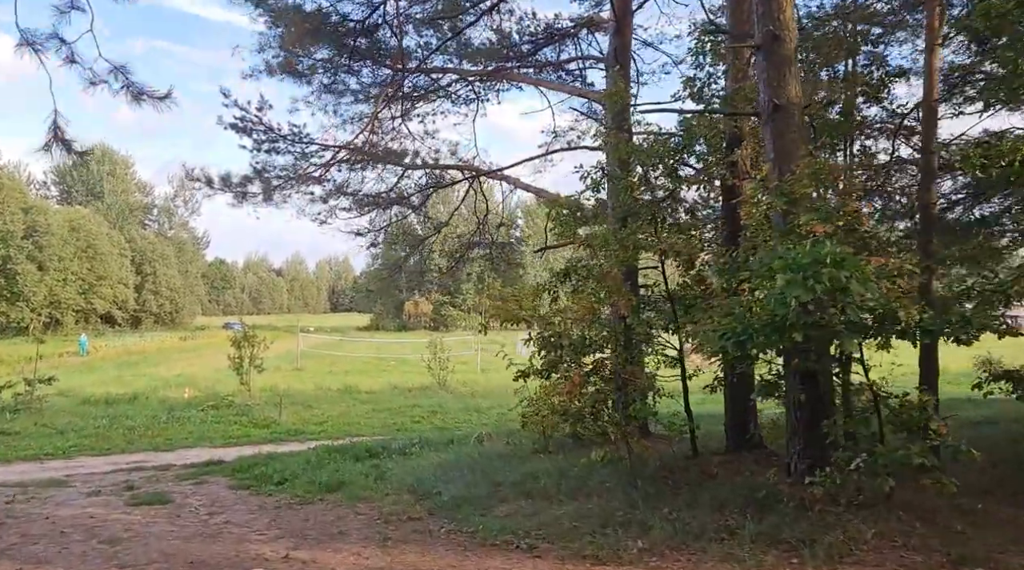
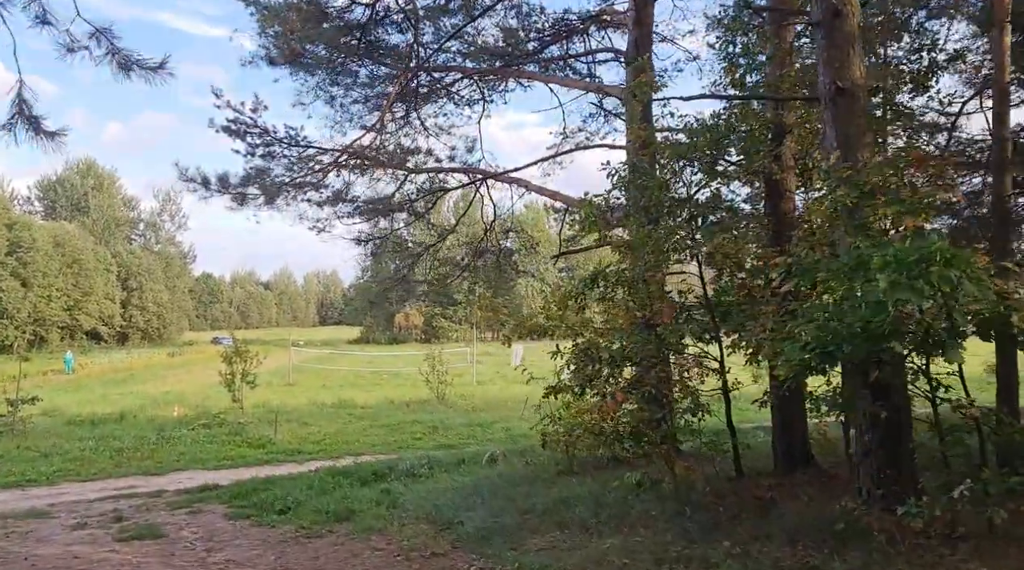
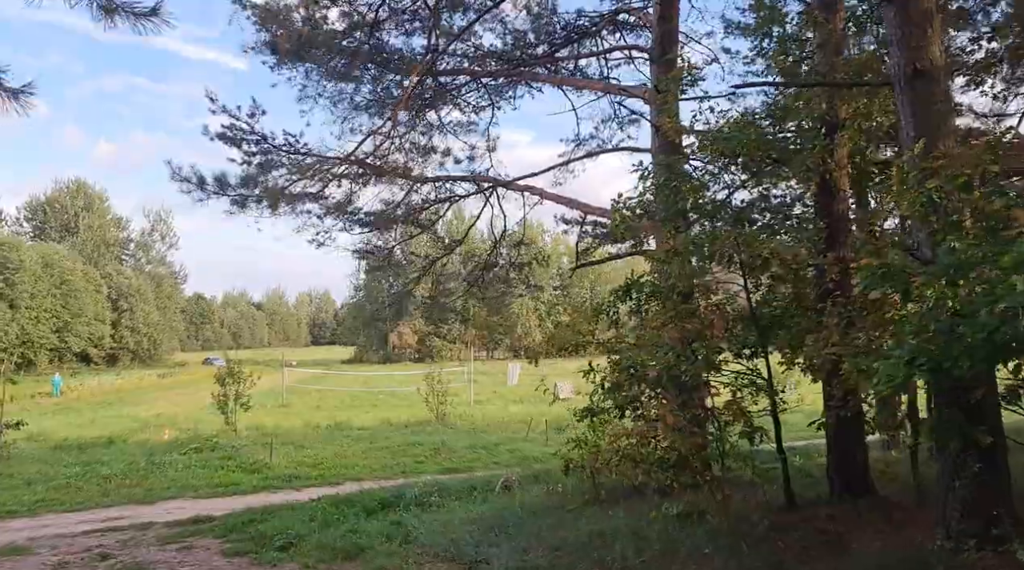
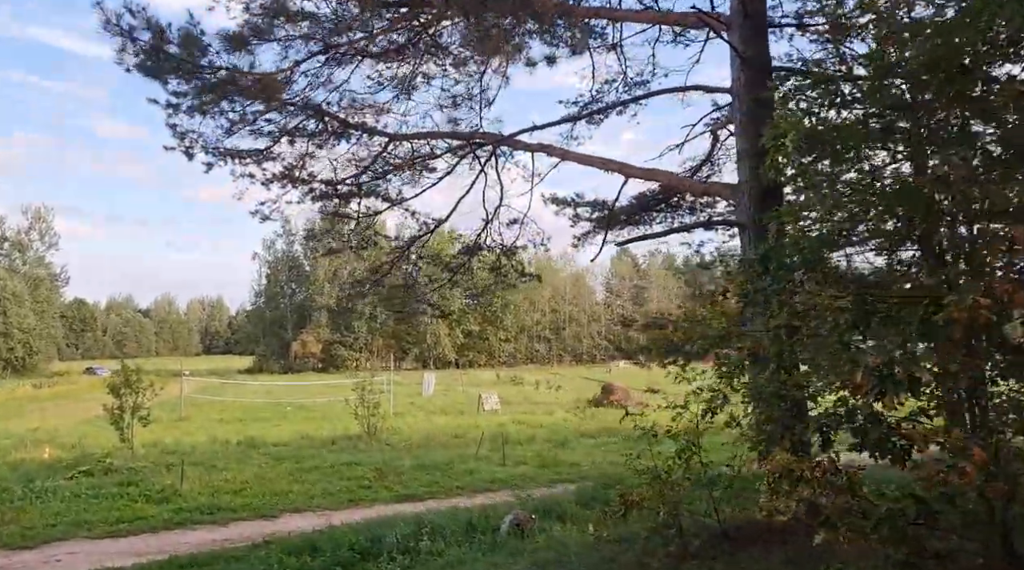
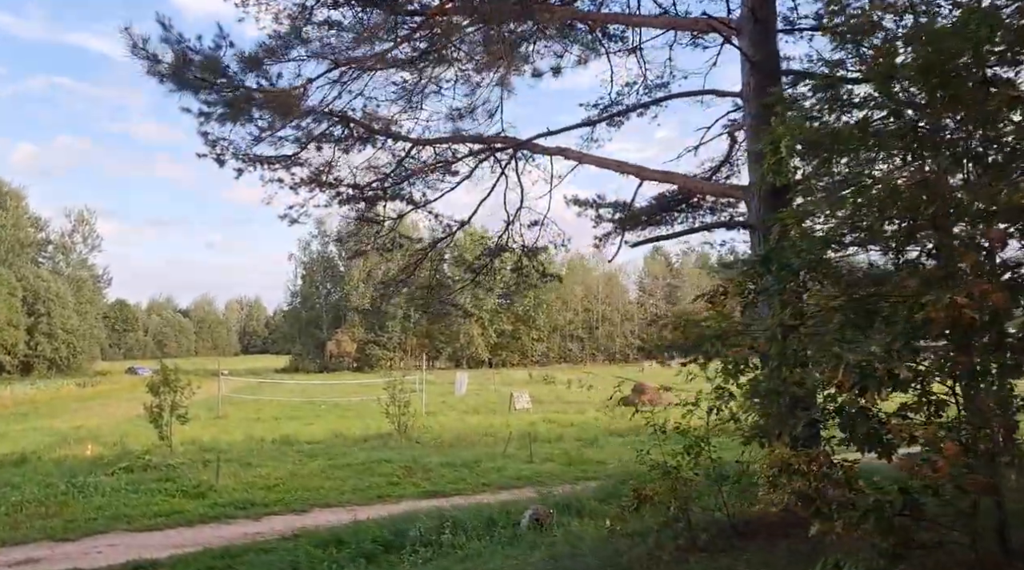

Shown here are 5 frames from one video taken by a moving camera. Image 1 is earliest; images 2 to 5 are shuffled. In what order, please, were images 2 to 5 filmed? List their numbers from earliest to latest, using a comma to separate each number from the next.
2, 3, 5, 4
